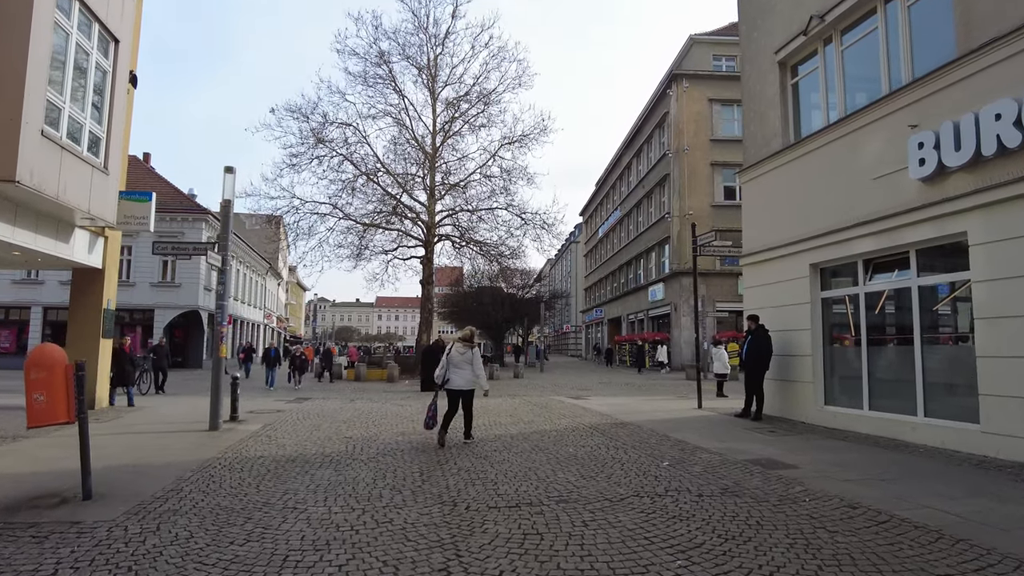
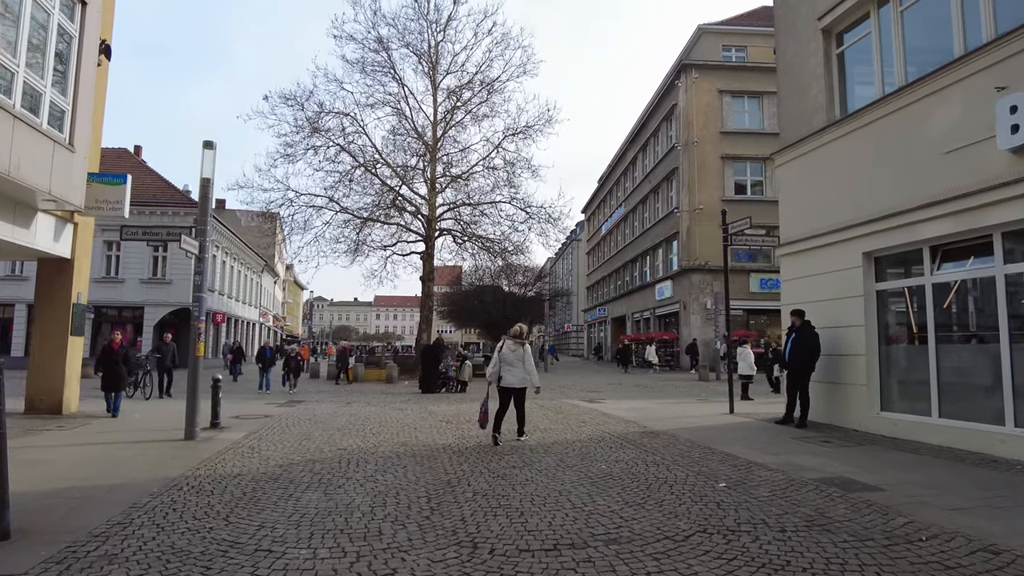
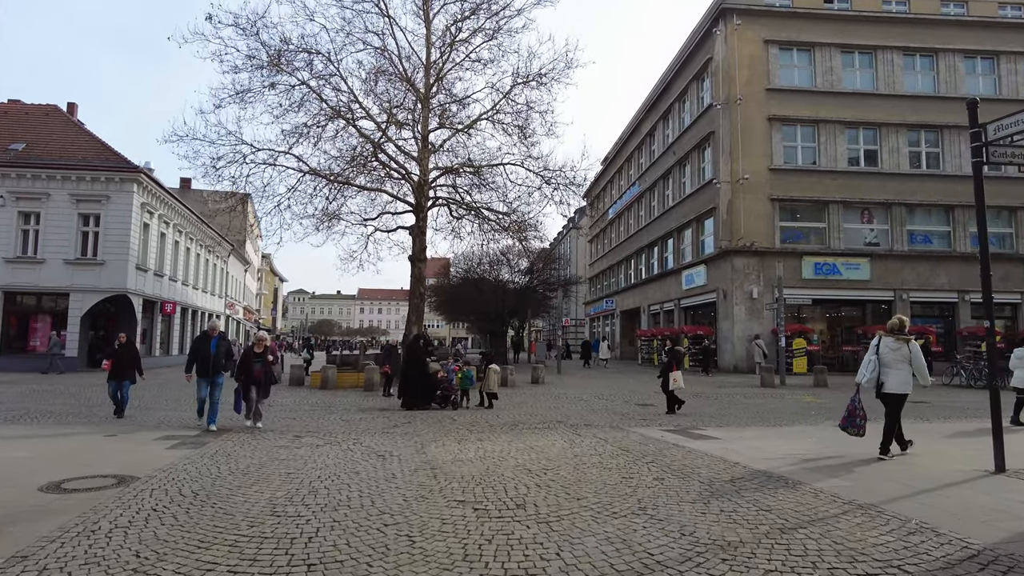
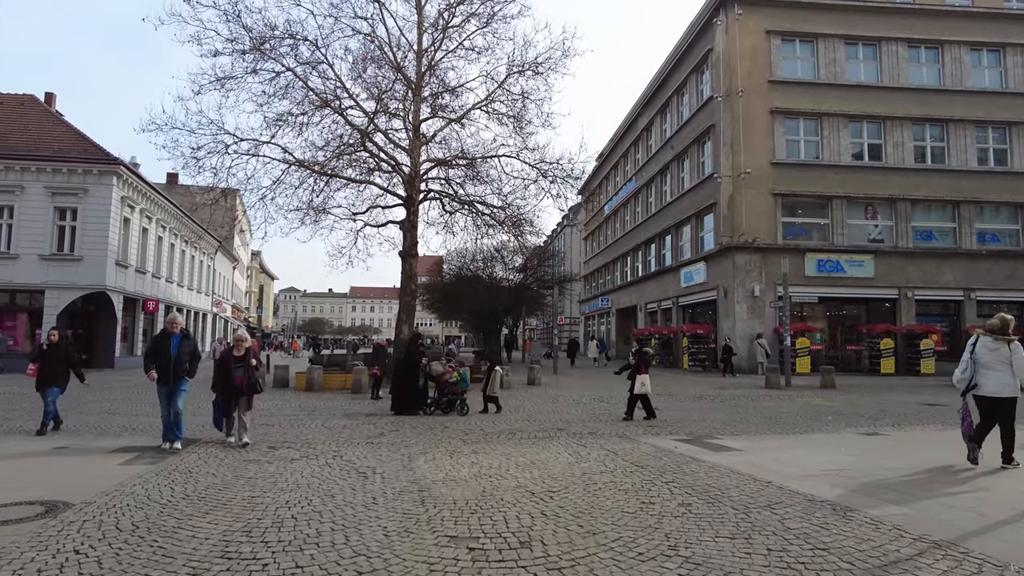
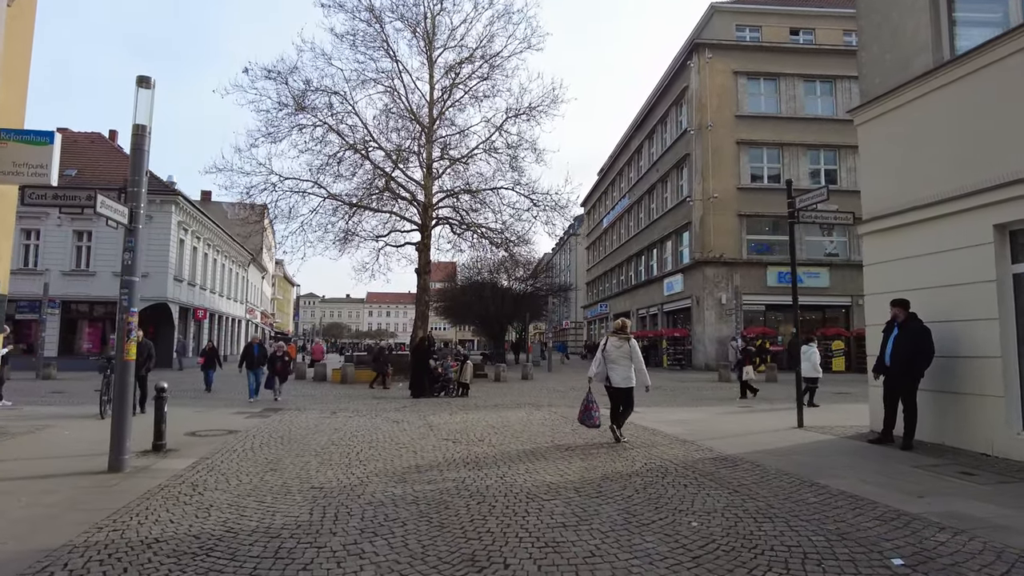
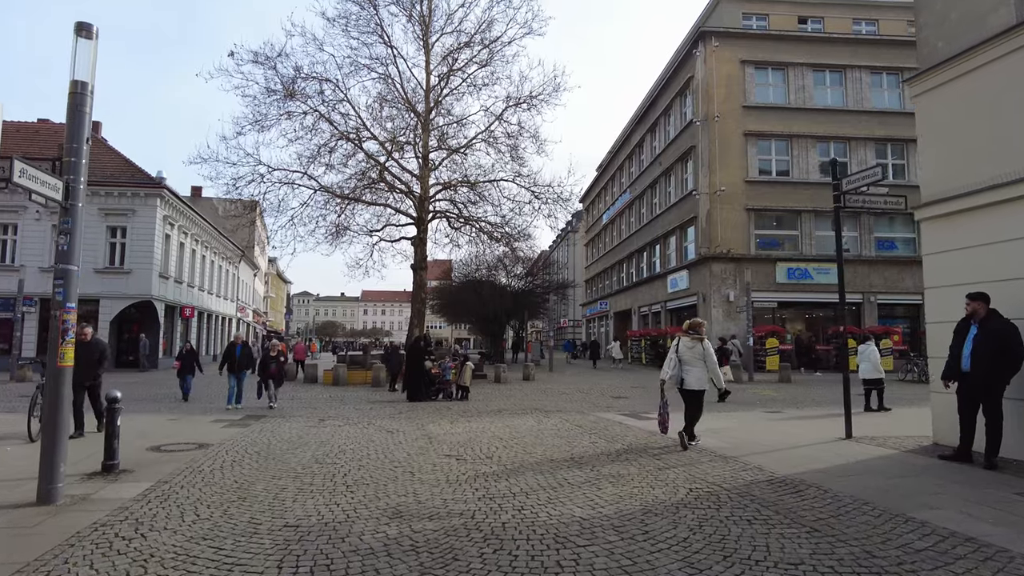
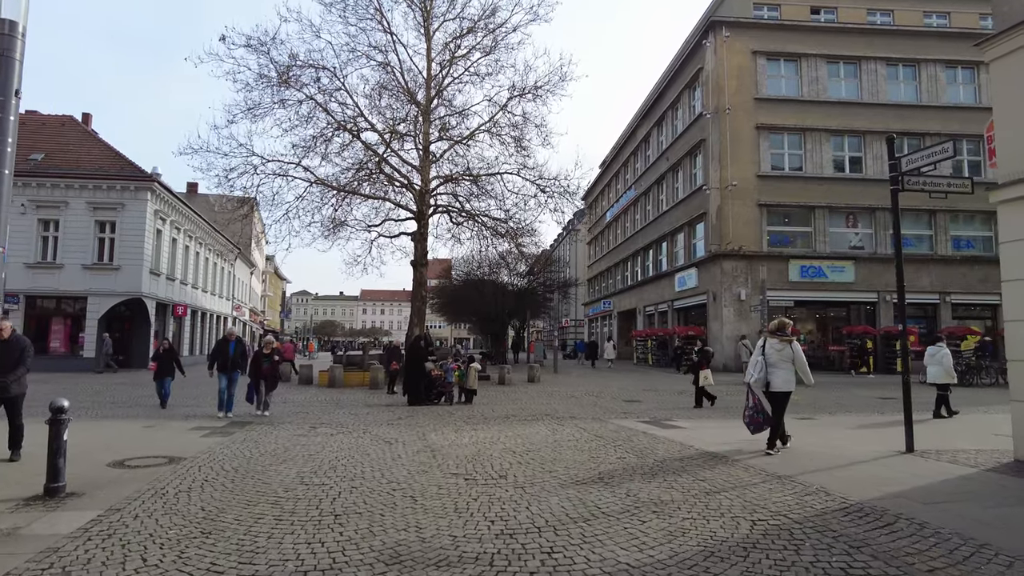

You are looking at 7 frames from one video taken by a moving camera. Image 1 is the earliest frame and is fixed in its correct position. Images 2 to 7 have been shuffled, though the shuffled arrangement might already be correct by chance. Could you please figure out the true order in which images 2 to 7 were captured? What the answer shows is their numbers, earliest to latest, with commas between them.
2, 5, 6, 7, 3, 4
